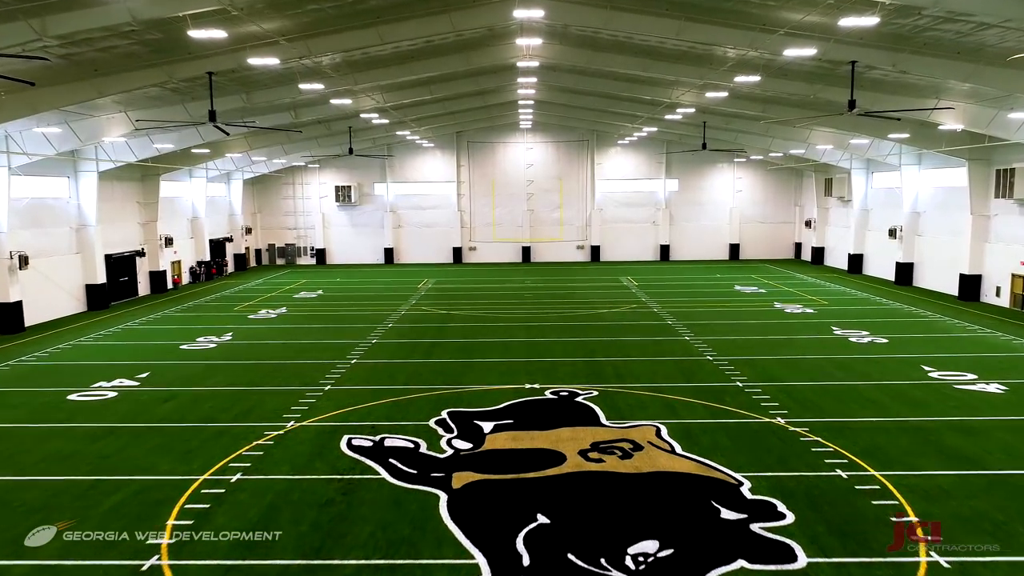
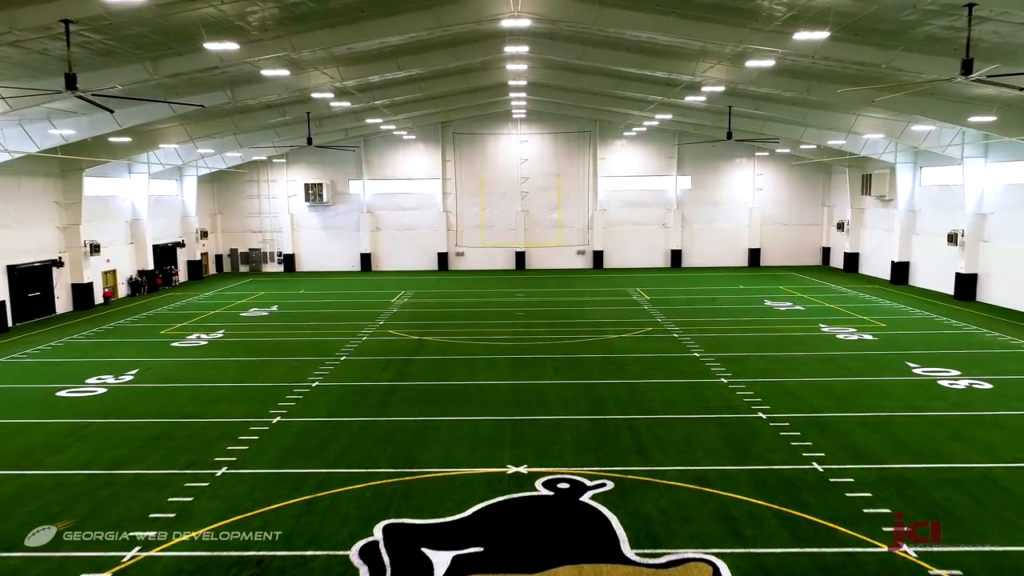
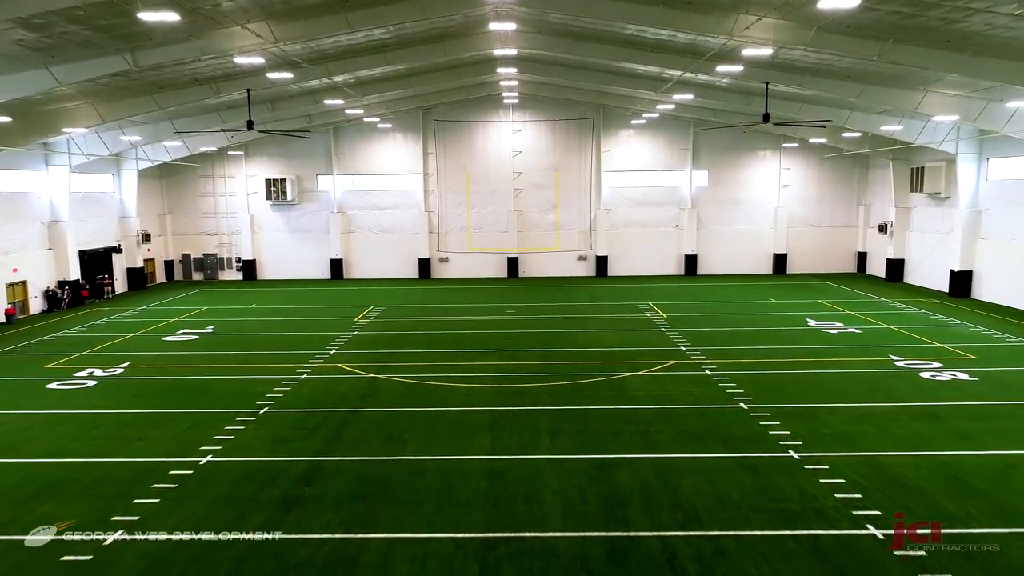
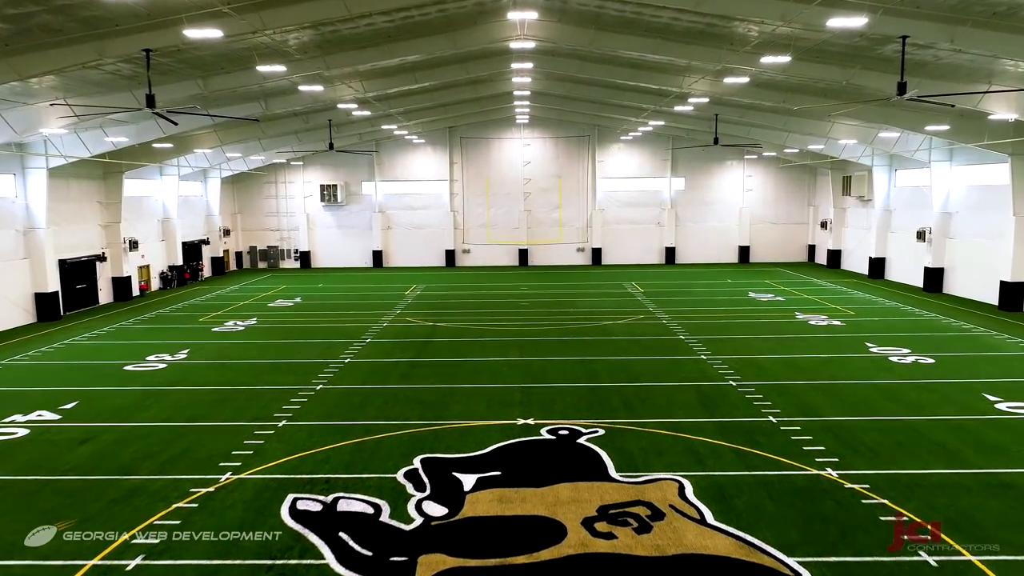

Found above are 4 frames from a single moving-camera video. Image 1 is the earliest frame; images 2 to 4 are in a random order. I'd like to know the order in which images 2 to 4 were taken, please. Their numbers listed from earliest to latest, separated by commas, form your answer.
4, 2, 3
